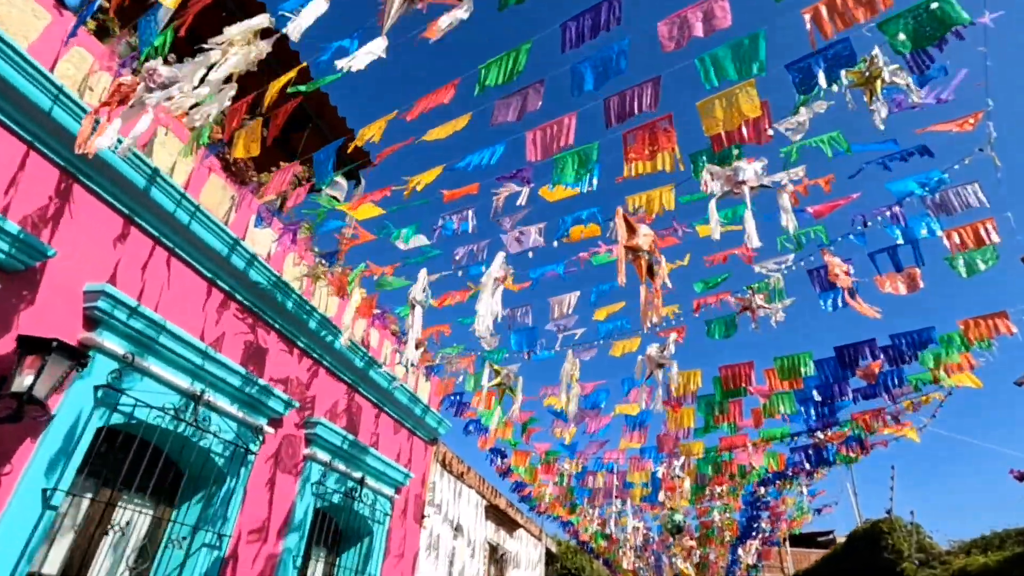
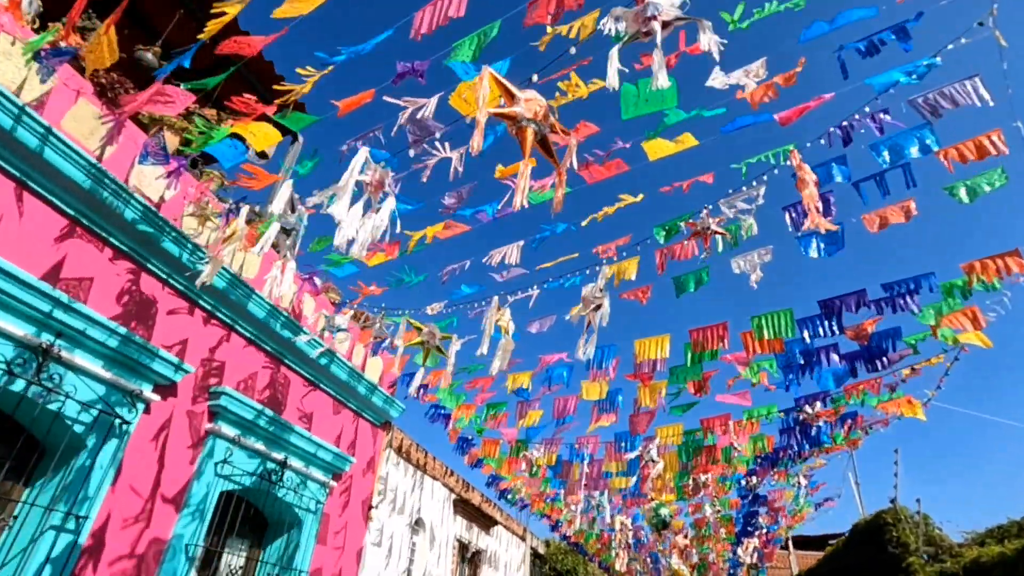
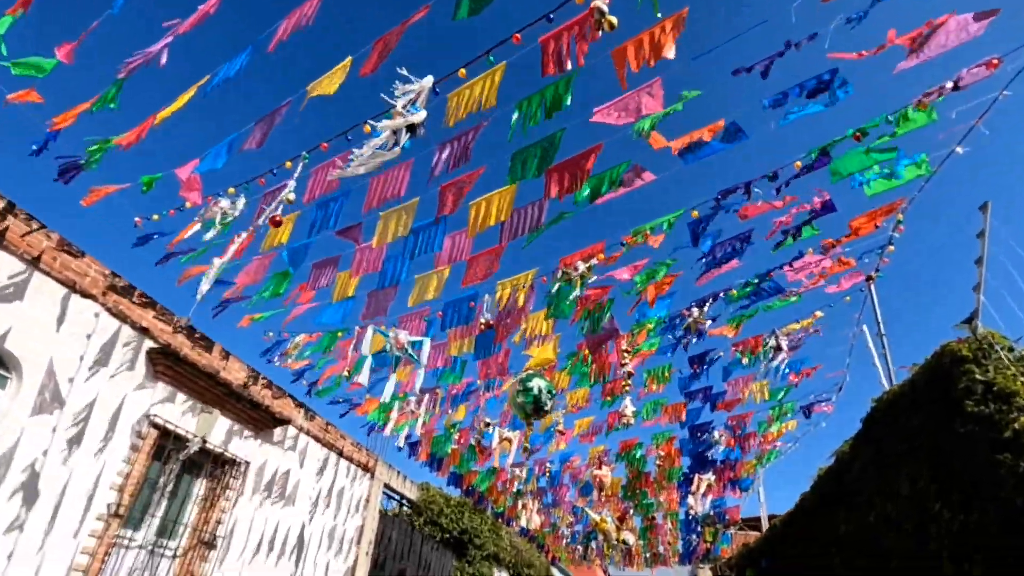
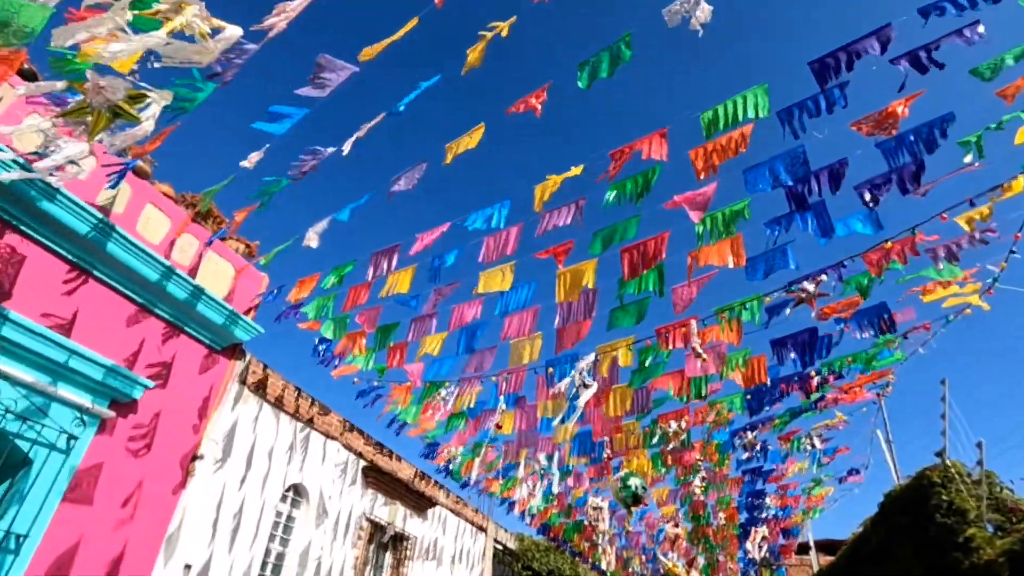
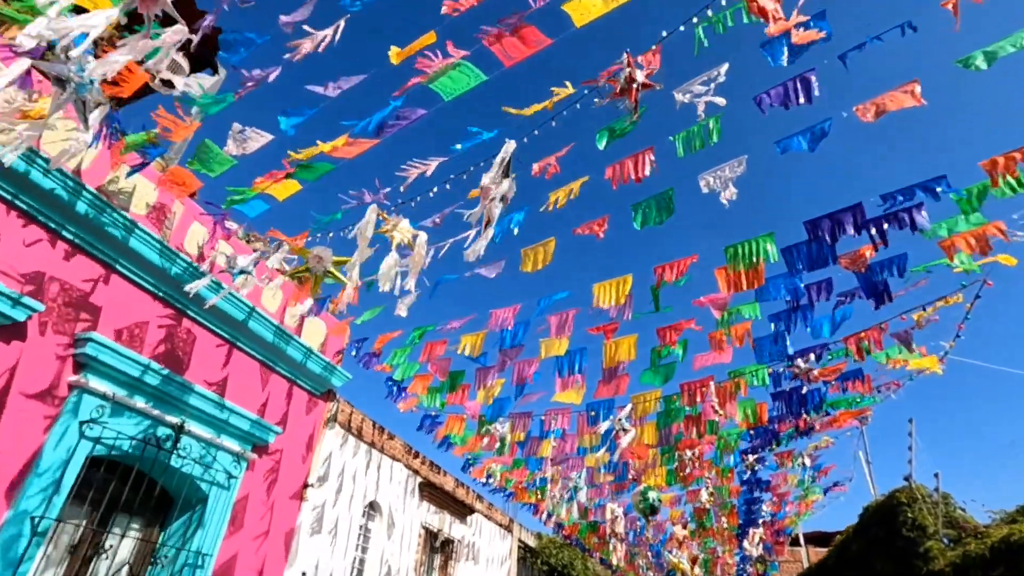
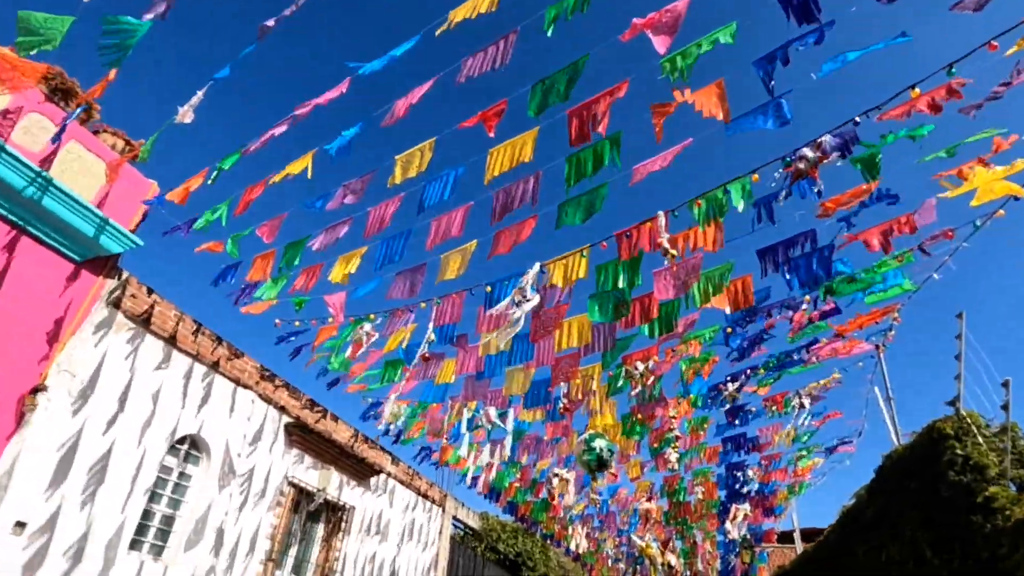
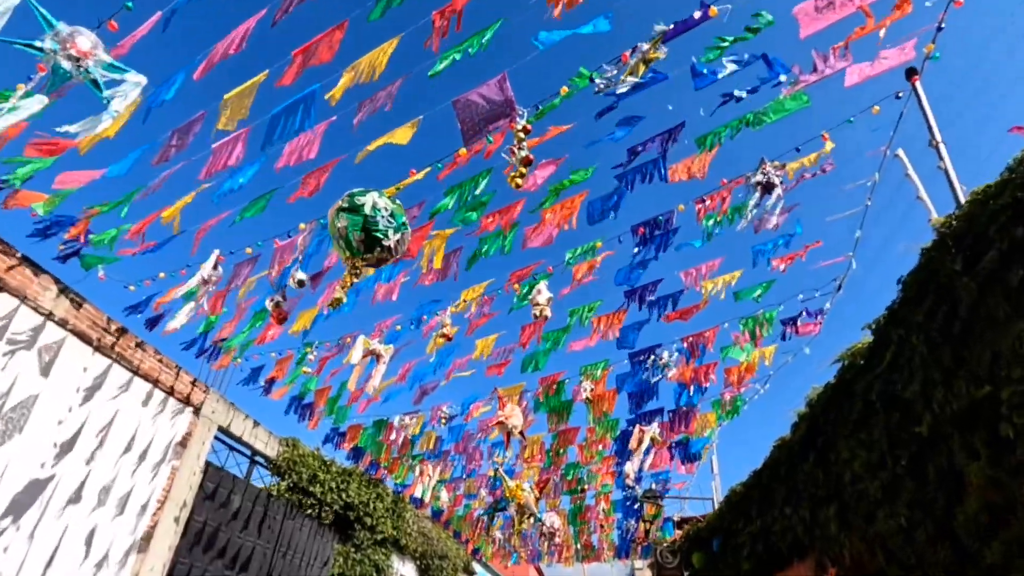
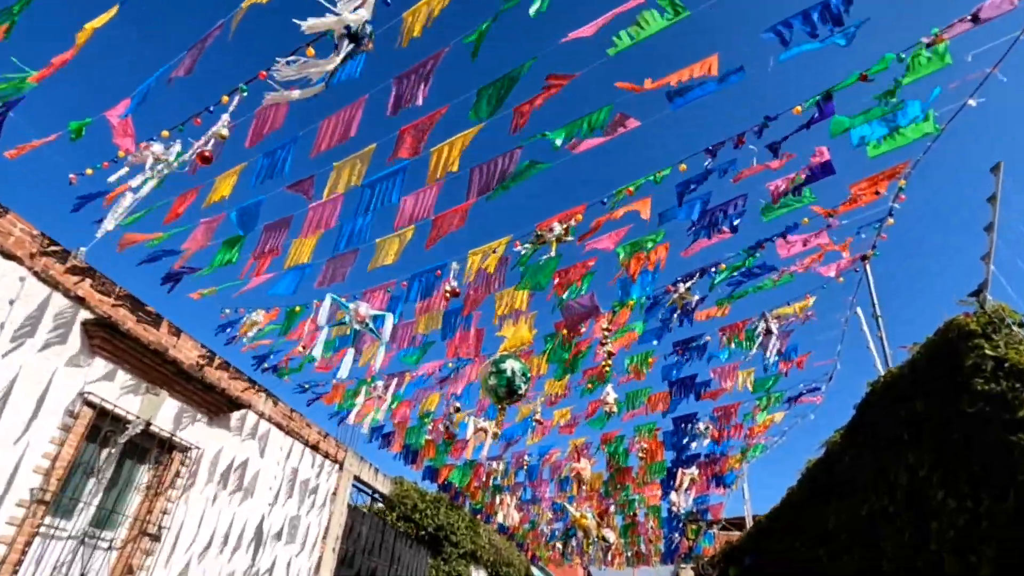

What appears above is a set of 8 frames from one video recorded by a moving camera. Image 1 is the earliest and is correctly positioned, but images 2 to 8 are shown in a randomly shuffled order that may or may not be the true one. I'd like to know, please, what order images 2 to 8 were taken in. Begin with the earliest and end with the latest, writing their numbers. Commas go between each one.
2, 5, 4, 6, 3, 8, 7
